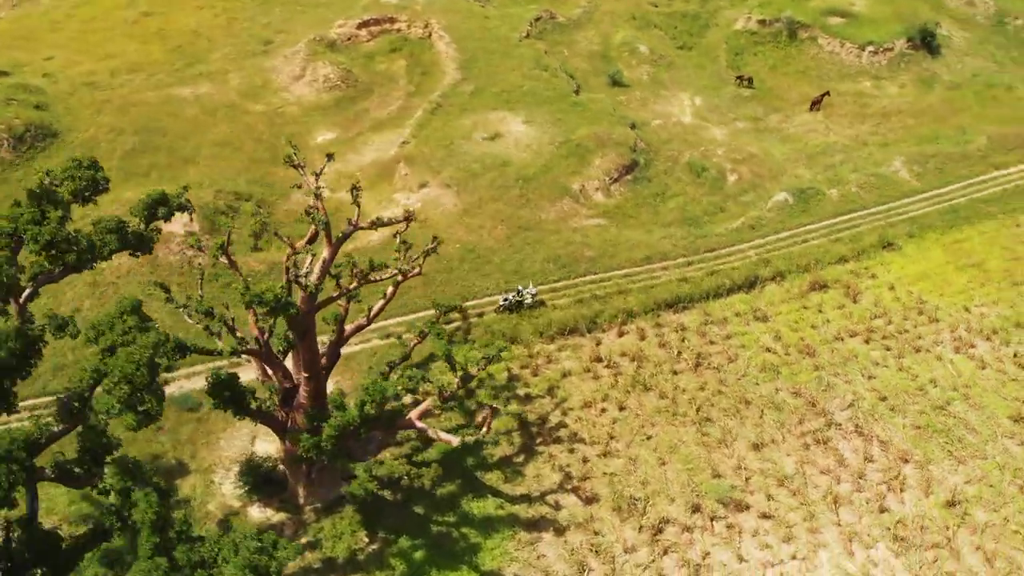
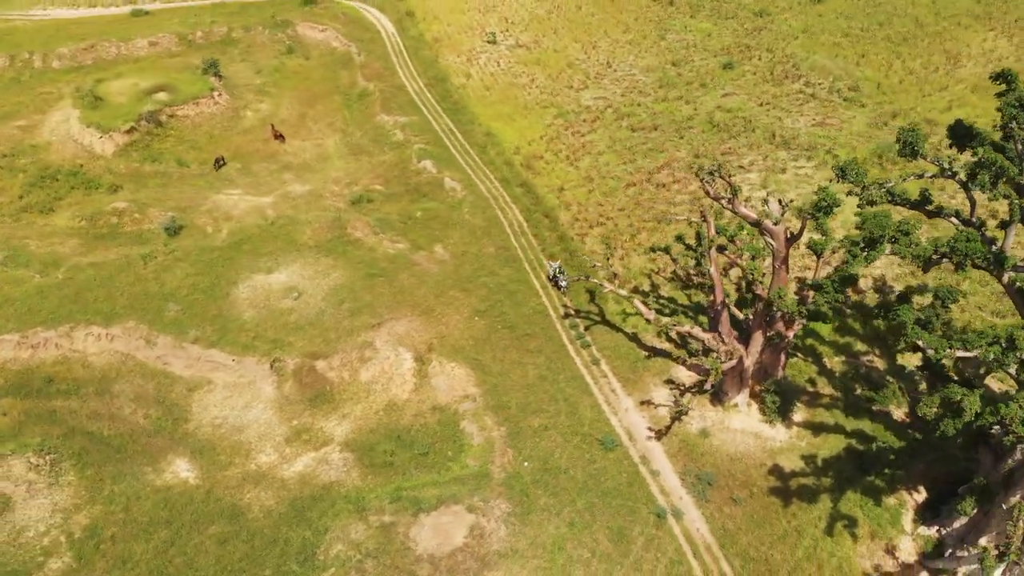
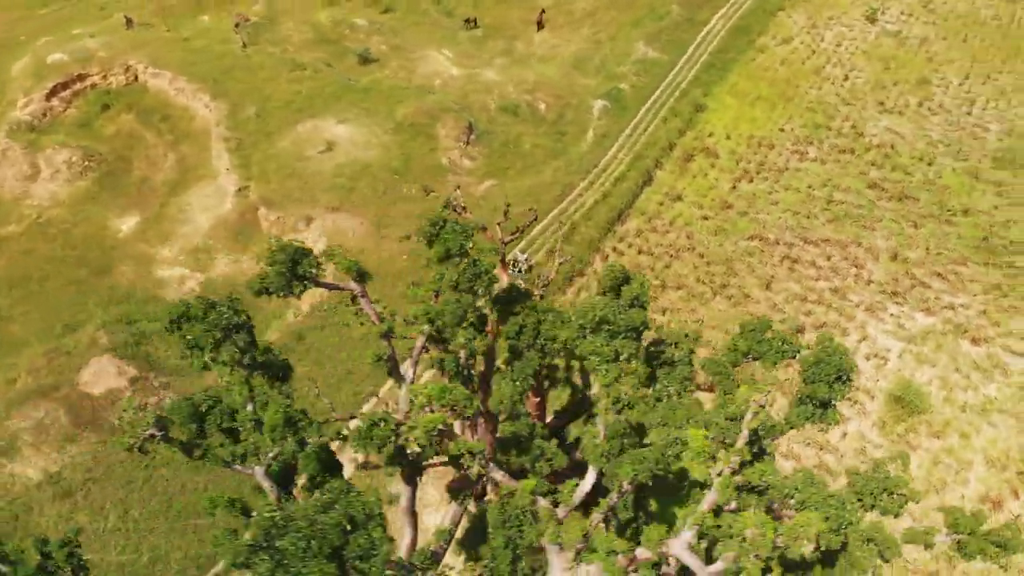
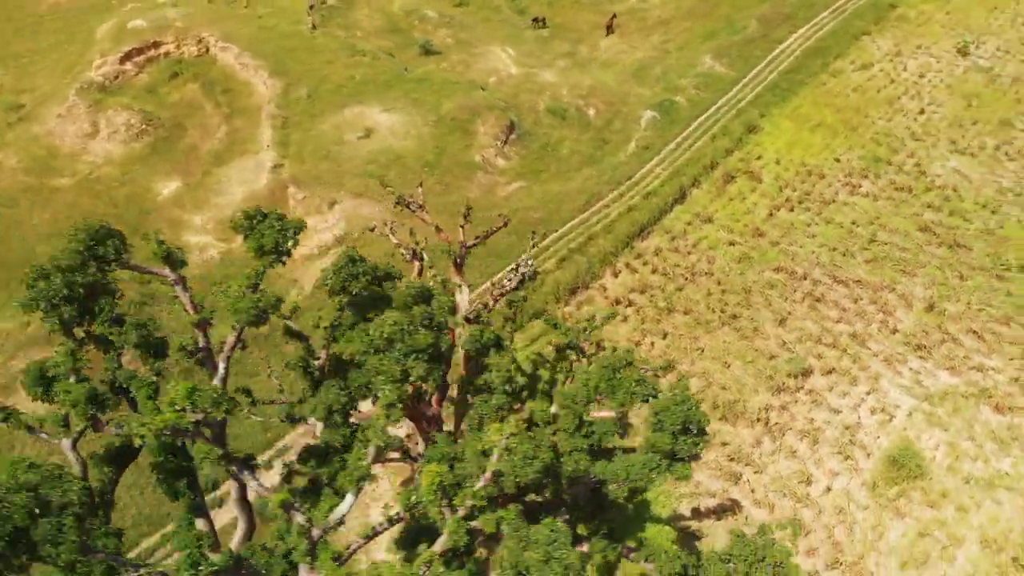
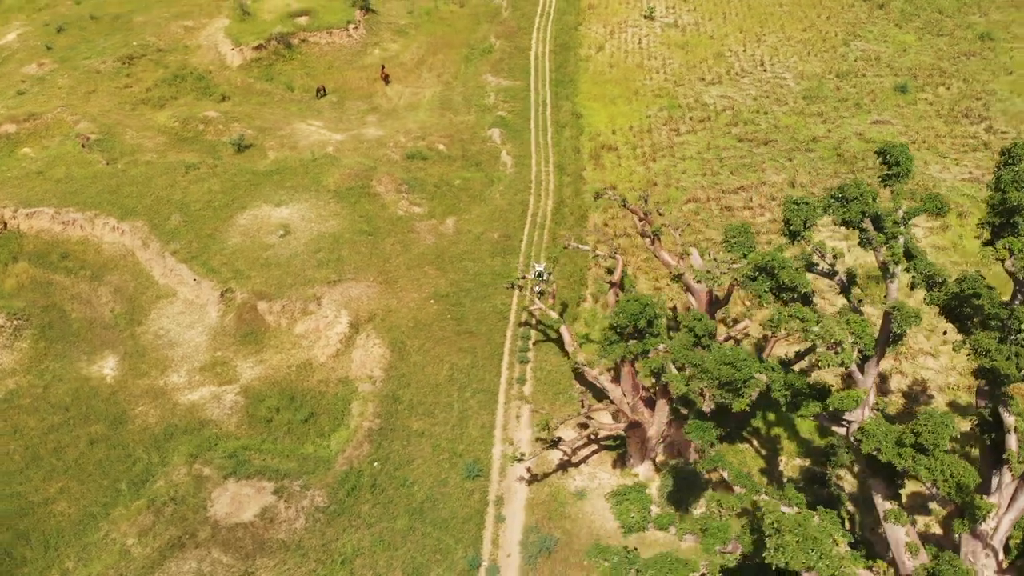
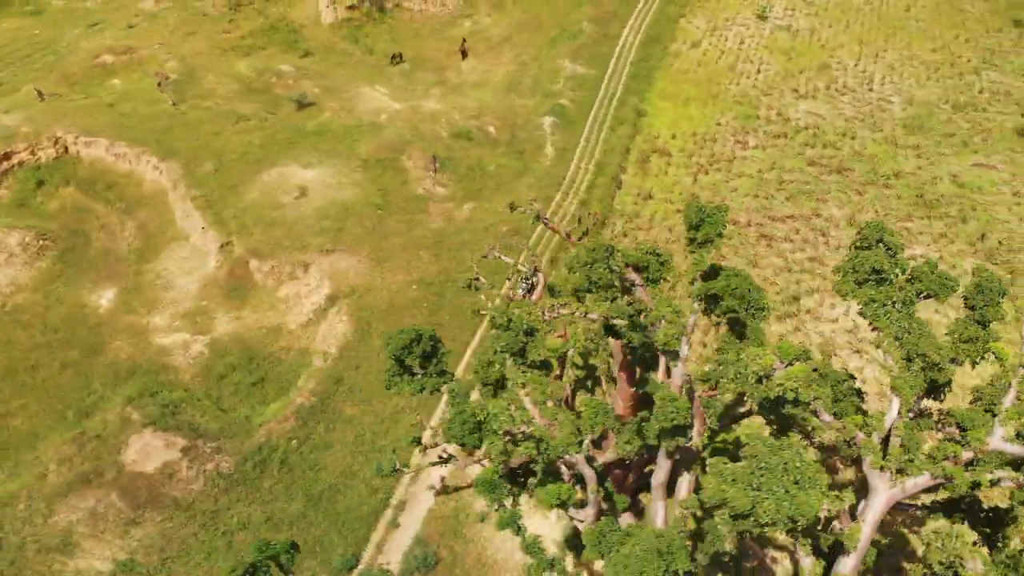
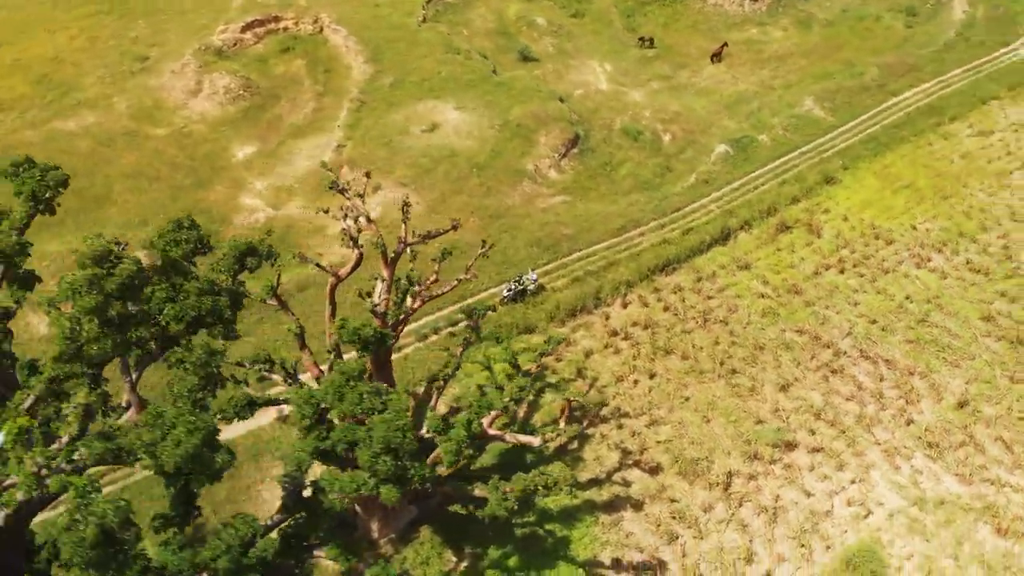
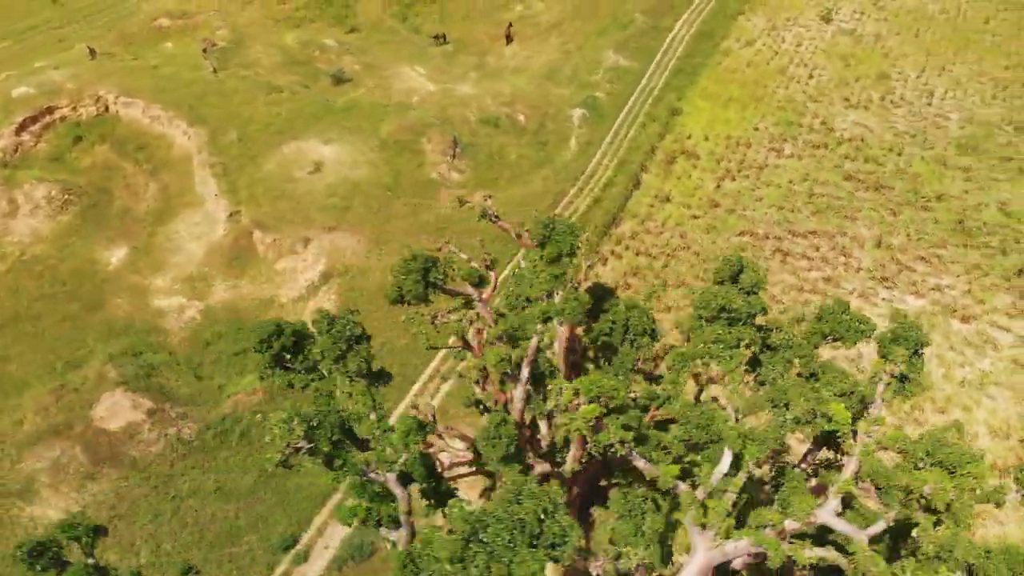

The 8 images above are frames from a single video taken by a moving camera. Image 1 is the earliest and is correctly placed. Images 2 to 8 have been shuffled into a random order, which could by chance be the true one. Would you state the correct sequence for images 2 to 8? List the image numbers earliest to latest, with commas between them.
7, 4, 3, 8, 6, 5, 2
